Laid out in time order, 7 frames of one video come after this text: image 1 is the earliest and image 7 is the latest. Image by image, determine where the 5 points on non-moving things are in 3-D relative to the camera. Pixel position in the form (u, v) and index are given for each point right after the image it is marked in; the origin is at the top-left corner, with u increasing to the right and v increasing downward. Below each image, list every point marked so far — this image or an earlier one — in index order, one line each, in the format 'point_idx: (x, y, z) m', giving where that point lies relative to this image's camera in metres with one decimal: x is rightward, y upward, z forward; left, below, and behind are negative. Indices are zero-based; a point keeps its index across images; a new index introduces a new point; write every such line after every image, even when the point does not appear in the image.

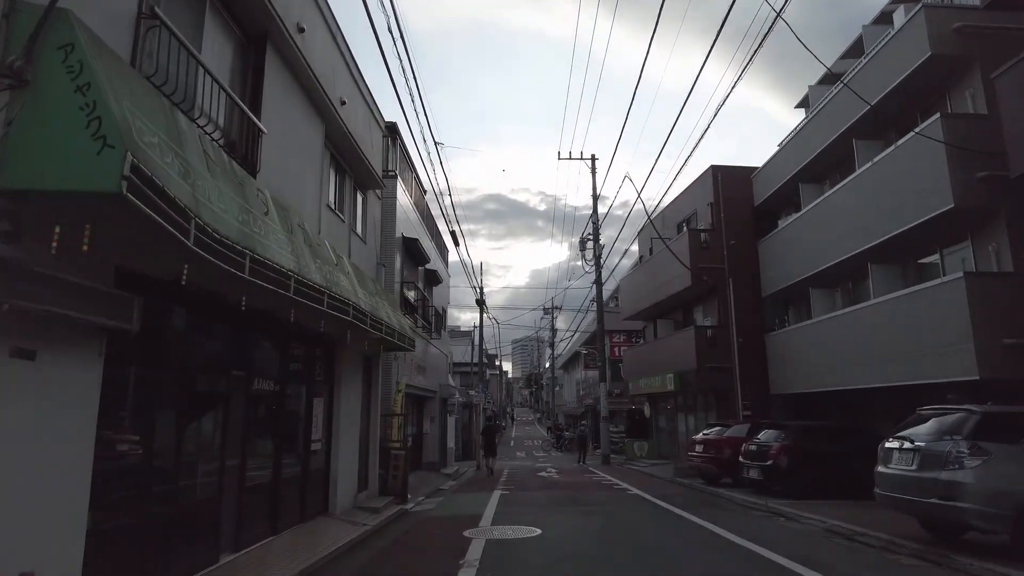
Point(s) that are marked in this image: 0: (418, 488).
0: (-2.4, -5.2, +16.6) m
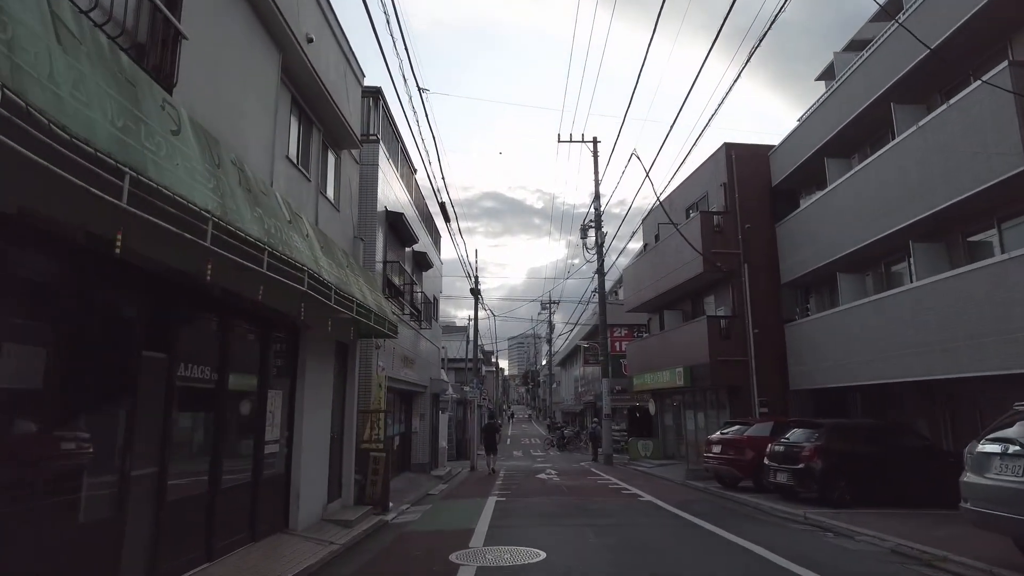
0: (-2.5, -4.8, +14.9) m
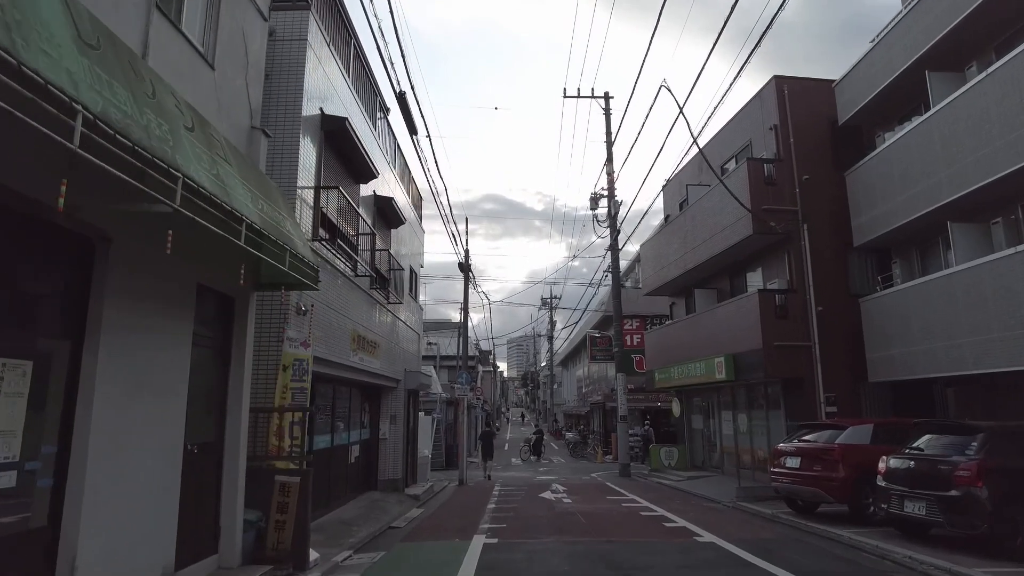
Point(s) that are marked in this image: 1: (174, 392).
0: (-2.6, -3.9, +10.5) m
1: (-2.9, -0.9, +5.6) m
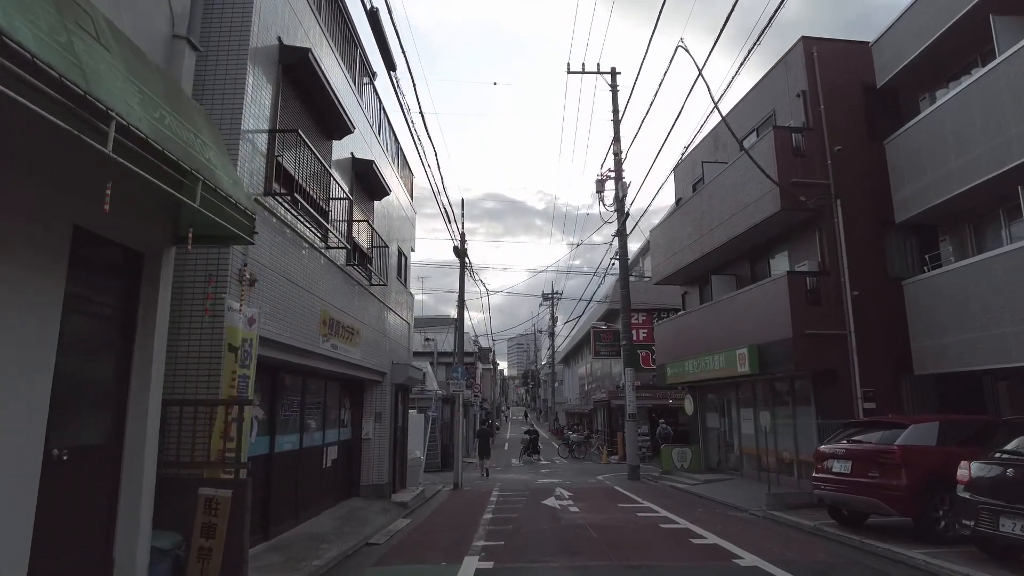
0: (-2.6, -3.5, +8.9) m
1: (-2.9, -0.5, +3.9) m
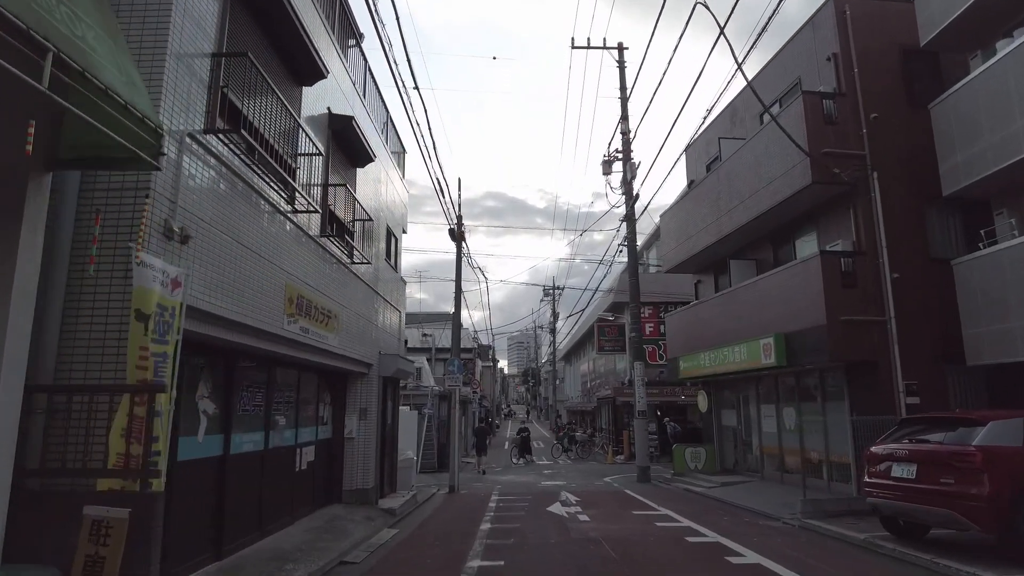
0: (-2.6, -3.2, +7.4) m
1: (-2.9, -0.2, +2.5) m
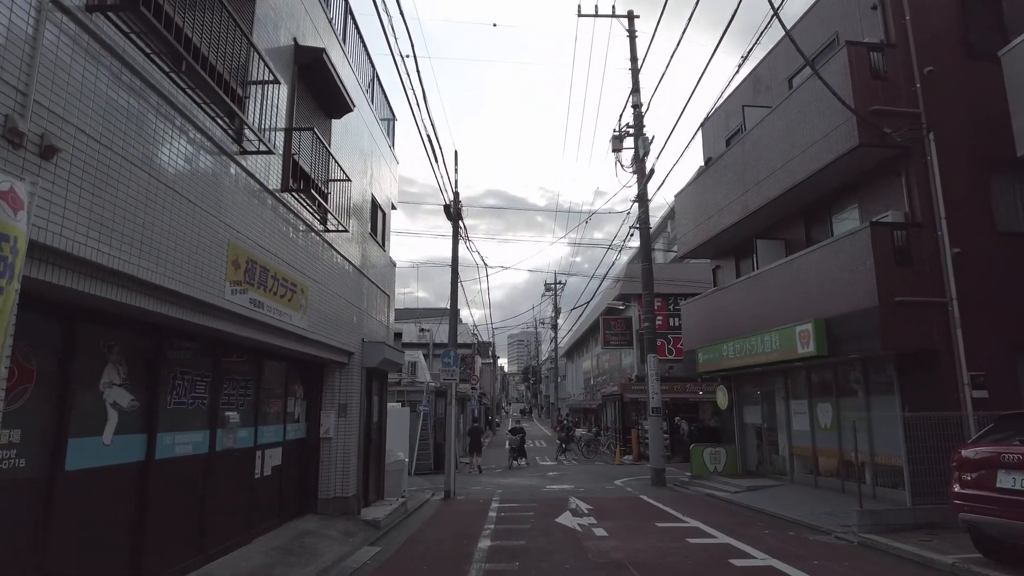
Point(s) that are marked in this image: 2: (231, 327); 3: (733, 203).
0: (-2.5, -2.8, +5.8) m
1: (-2.9, +0.2, +0.8) m
2: (-2.8, -0.4, +6.5) m
3: (+5.5, +2.1, +15.9) m
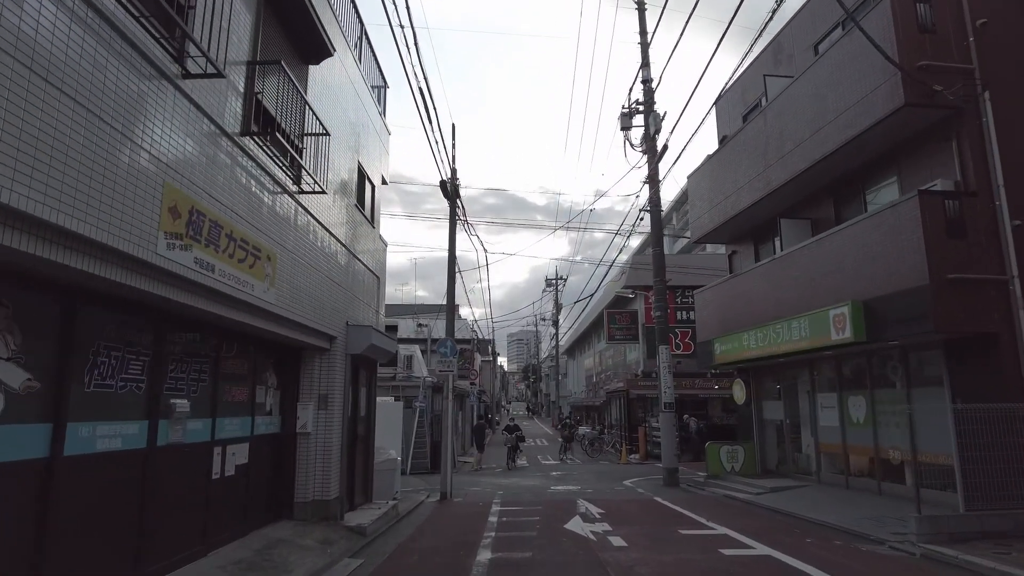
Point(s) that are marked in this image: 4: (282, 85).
0: (-2.4, -2.4, +4.5) m
1: (-2.8, +0.5, -0.4) m
2: (-2.8, 0.0, +5.2) m
3: (+5.5, +2.5, +14.7) m
4: (-2.5, +2.2, +7.1) m
